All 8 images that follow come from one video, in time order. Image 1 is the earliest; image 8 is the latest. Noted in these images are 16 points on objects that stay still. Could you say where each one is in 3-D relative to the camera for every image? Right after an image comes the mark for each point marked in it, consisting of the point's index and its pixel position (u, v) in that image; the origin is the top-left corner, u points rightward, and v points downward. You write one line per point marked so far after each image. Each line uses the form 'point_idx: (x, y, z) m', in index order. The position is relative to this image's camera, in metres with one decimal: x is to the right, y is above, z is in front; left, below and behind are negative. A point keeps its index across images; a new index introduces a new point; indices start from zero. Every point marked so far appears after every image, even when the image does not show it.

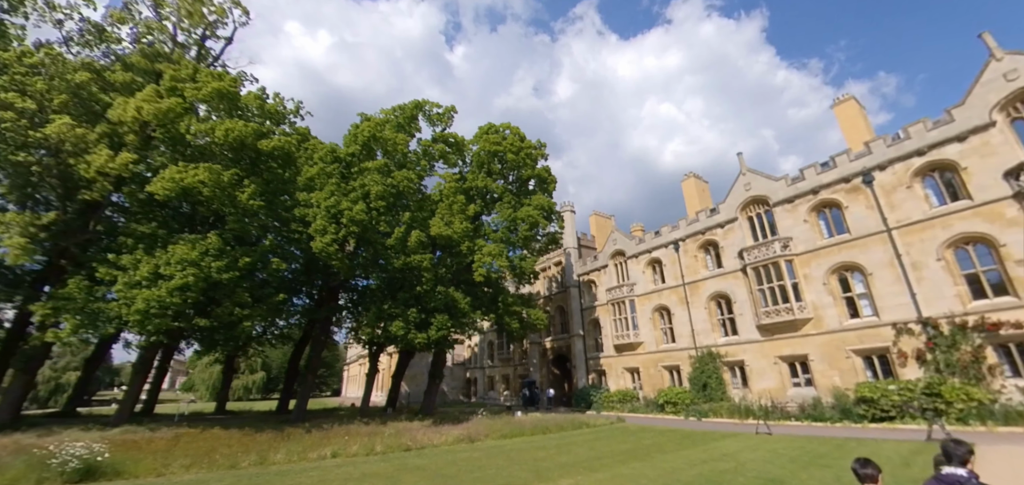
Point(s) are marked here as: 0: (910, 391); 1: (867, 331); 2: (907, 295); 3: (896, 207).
0: (+14.7, -5.4, +15.4) m
1: (+15.4, -3.8, +18.2) m
2: (+16.4, -2.1, +17.4) m
3: (+16.8, +1.6, +18.4) m
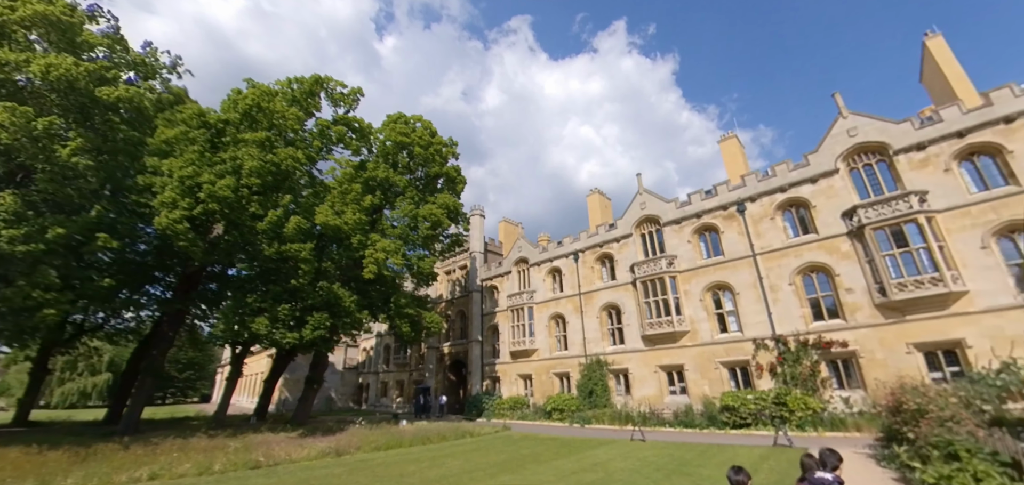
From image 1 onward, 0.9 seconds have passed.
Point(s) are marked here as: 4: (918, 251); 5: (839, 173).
0: (+10.3, -6.4, +17.1) m
1: (+10.5, -4.9, +20.0) m
2: (+11.7, -3.3, +19.5) m
3: (+12.2, +0.4, +20.6) m
4: (+15.6, -0.3, +16.1) m
5: (+14.9, +3.2, +19.1) m
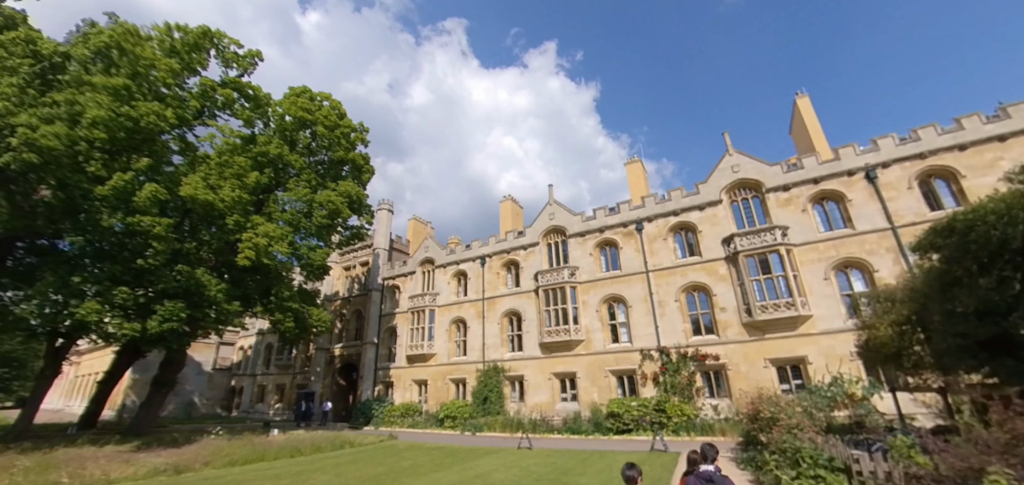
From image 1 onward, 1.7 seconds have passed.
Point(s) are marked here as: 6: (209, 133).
0: (+5.7, -7.1, +18.1) m
1: (+5.5, -5.6, +21.0) m
2: (+6.9, -4.2, +20.8) m
3: (+7.4, -0.6, +22.0) m
4: (+11.6, -1.6, +18.4) m
5: (+10.7, +2.0, +21.2) m
6: (-13.5, +4.9, +18.6) m
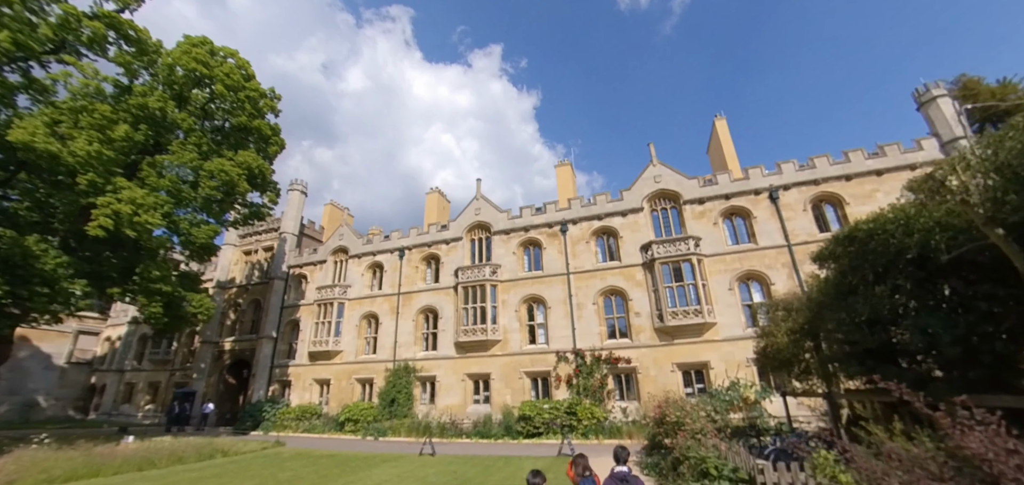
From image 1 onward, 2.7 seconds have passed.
0: (+1.9, -7.1, +17.7) m
1: (+1.2, -5.6, +20.6) m
2: (+2.8, -4.3, +20.6) m
3: (+3.3, -0.7, +22.0) m
4: (+8.0, -2.0, +19.1) m
5: (+6.8, +1.6, +21.7) m
6: (-16.3, +6.2, +15.2) m
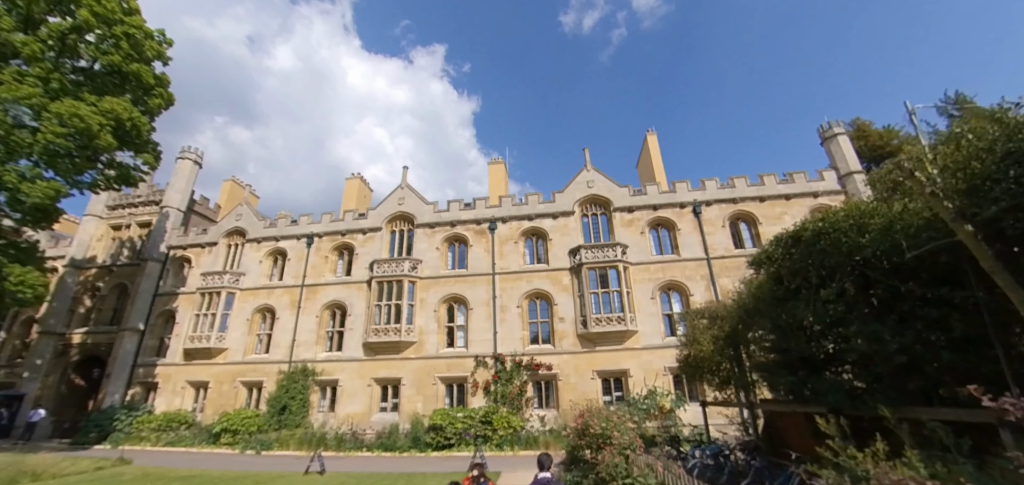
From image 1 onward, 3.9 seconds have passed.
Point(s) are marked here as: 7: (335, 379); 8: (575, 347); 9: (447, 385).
0: (-1.7, -6.9, +16.4) m
1: (-2.6, -5.4, +19.0) m
2: (-1.0, -4.2, +19.4) m
3: (-0.4, -0.7, +20.9) m
4: (+4.6, -2.3, +18.8) m
5: (+3.2, +1.4, +21.3) m
6: (-18.1, +7.7, +11.0) m
7: (-8.4, -6.5, +19.8) m
8: (+2.8, -4.7, +18.6) m
9: (-2.9, -6.4, +18.9) m
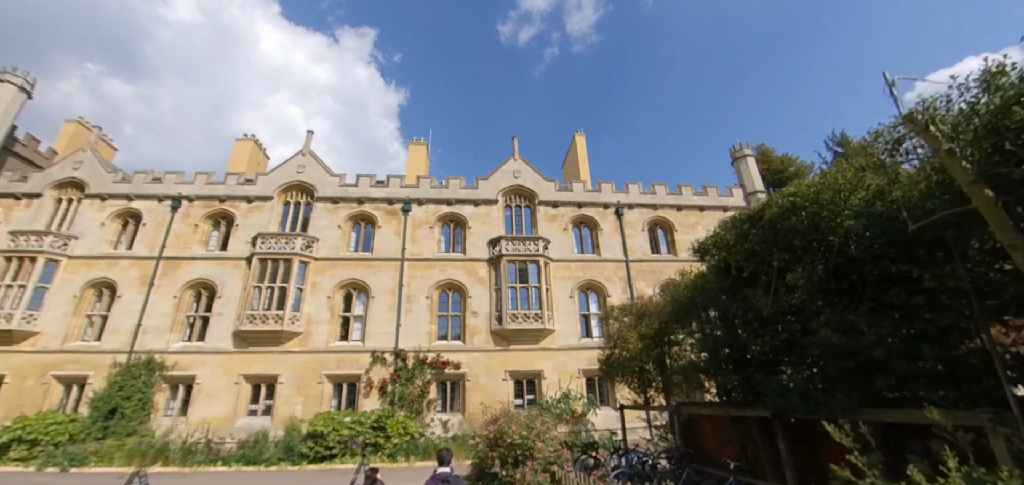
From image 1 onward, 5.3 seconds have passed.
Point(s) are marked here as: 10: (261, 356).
0: (-5.1, -6.1, +14.0) m
1: (-6.5, -4.5, +16.5) m
2: (-4.9, -3.4, +17.2) m
3: (-4.3, +0.1, +18.8) m
4: (+0.8, -2.0, +17.7) m
5: (-0.7, +1.8, +19.9) m
6: (-19.0, +9.8, +5.8) m
7: (-12.3, -5.1, +16.1) m
8: (-1.0, -4.2, +17.1) m
9: (-6.8, -5.5, +16.3) m
10: (-9.8, -4.5, +16.3) m
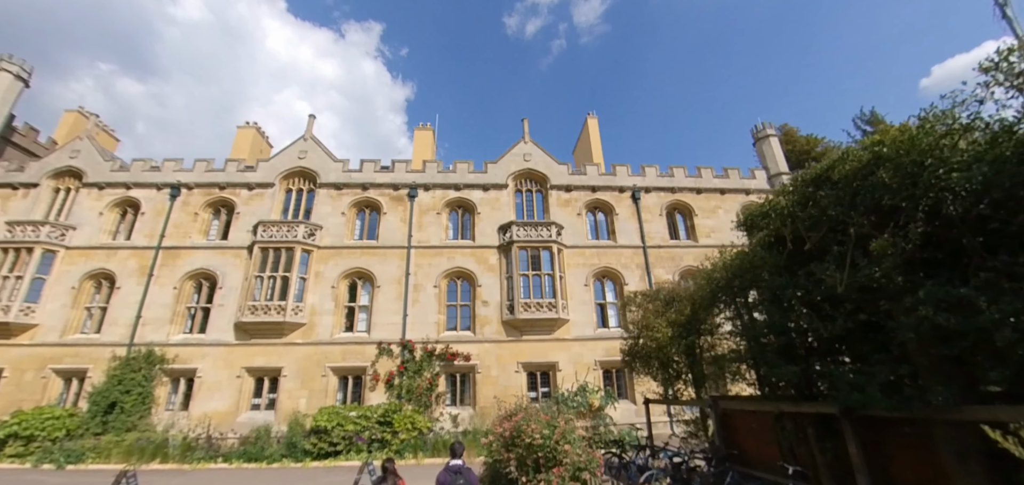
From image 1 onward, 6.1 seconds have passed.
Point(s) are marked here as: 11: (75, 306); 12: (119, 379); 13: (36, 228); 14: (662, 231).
0: (-4.7, -5.6, +13.3) m
1: (-6.0, -4.0, +15.8) m
2: (-4.4, -2.9, +16.4) m
3: (-3.8, +0.6, +18.0) m
4: (+1.3, -1.4, +16.8) m
5: (-0.2, +2.4, +19.0) m
6: (-18.8, +10.0, +5.1) m
7: (-11.9, -4.7, +15.5) m
8: (-0.5, -3.6, +16.3) m
9: (-6.4, -5.0, +15.6) m
10: (-9.3, -4.0, +15.7) m
11: (-17.2, -2.5, +16.5) m
12: (-13.8, -4.8, +14.7) m
13: (-19.3, +0.6, +17.0) m
14: (+6.9, +0.5, +19.0) m
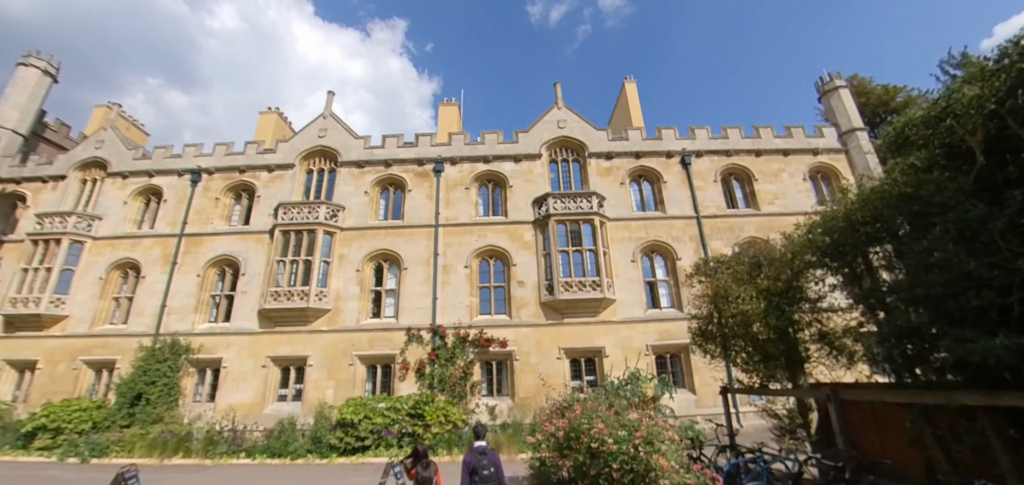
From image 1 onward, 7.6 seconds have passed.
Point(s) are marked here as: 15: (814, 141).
0: (-3.4, -4.9, +12.1) m
1: (-4.6, -3.2, +14.7) m
2: (-3.0, -2.0, +15.1) m
3: (-2.4, +1.5, +16.6) m
4: (+2.7, -0.4, +15.1) m
5: (+1.2, +3.4, +17.3) m
6: (-18.6, +10.1, +4.6) m
7: (-10.4, -4.1, +14.8) m
8: (+0.9, -2.7, +14.7) m
9: (-4.9, -4.3, +14.5) m
10: (-7.9, -3.3, +14.8) m
11: (-15.8, -2.1, +16.2) m
12: (-12.4, -4.3, +14.2) m
13: (-17.9, +0.9, +16.7) m
14: (+8.3, +1.8, +16.8) m
15: (+13.1, +4.4, +18.0) m
